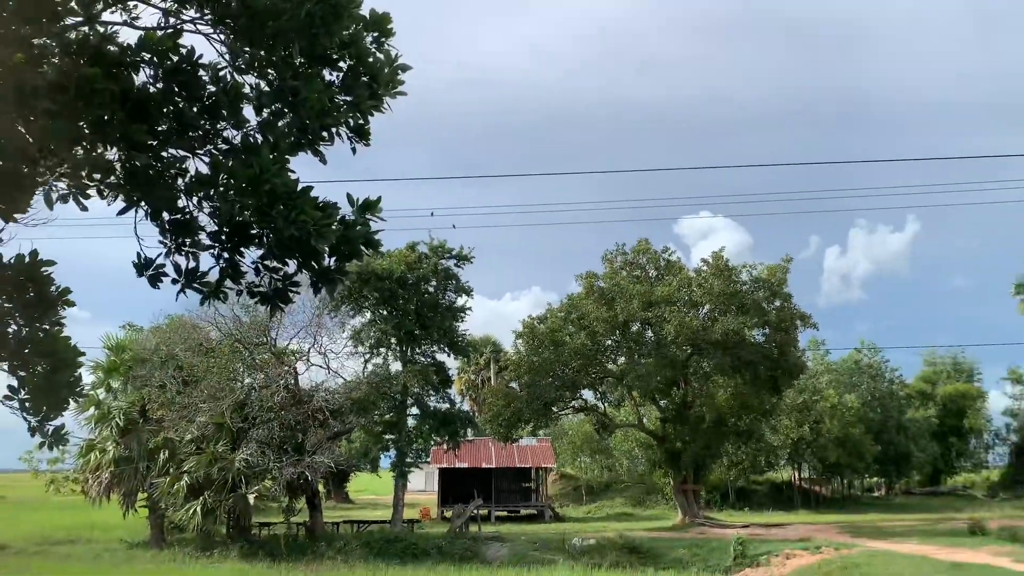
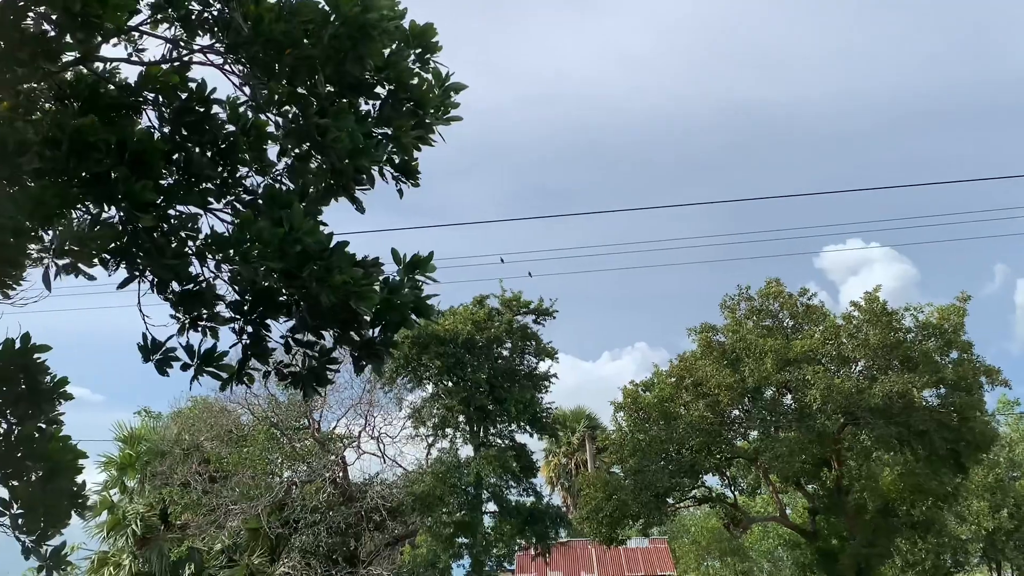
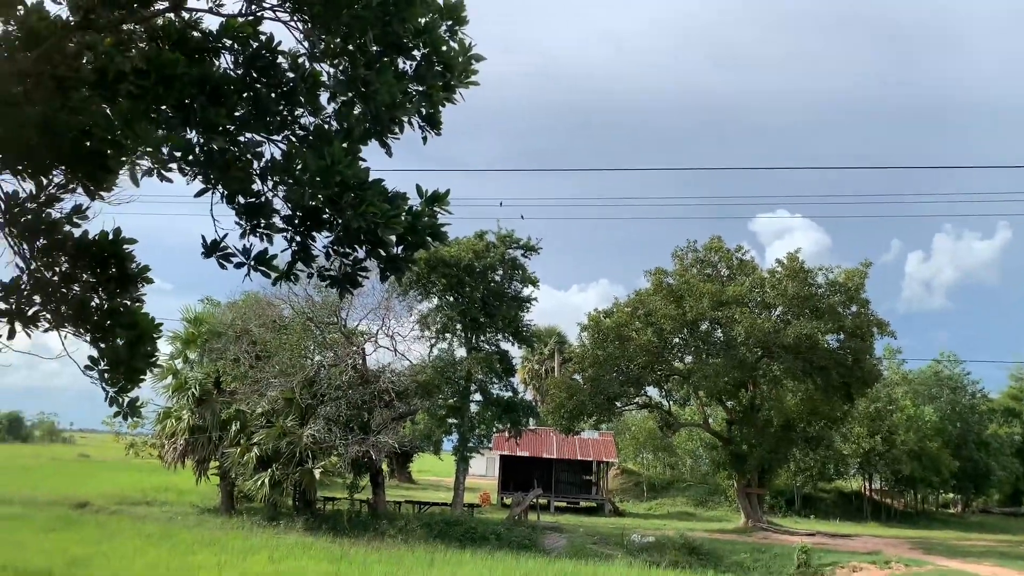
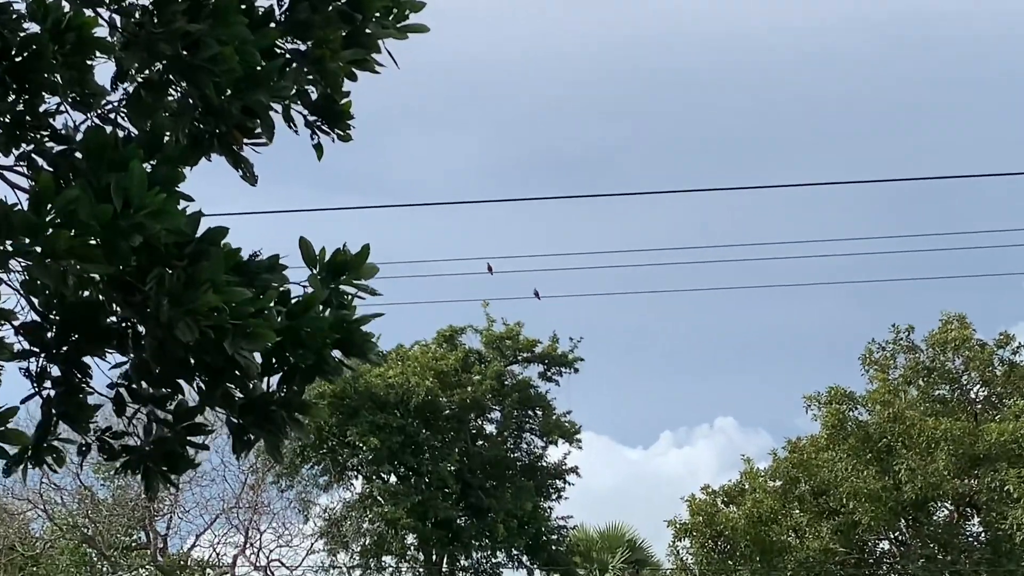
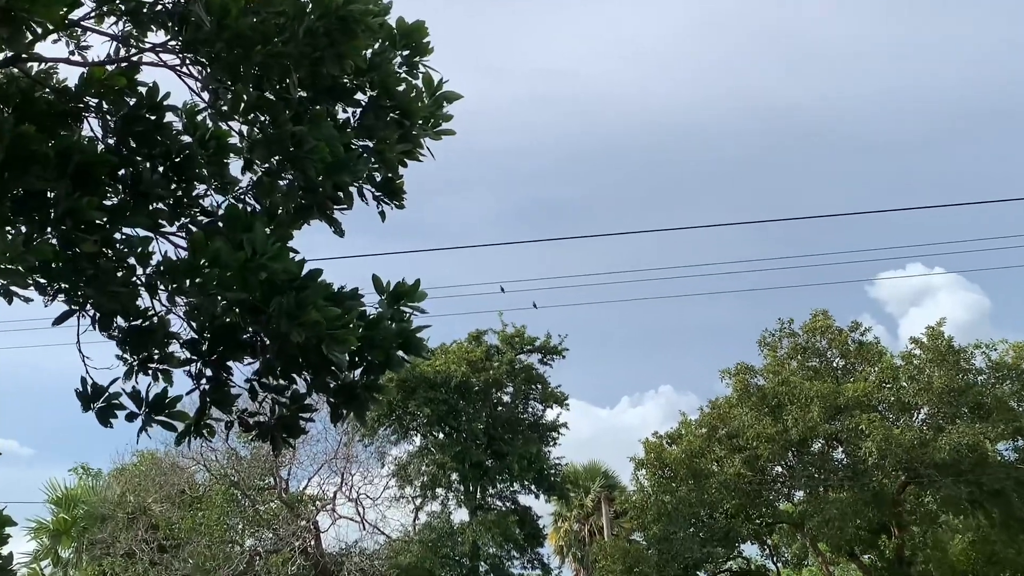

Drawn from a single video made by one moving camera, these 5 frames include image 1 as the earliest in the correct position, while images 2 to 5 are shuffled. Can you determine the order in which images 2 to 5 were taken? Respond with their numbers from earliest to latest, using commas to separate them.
3, 2, 5, 4
